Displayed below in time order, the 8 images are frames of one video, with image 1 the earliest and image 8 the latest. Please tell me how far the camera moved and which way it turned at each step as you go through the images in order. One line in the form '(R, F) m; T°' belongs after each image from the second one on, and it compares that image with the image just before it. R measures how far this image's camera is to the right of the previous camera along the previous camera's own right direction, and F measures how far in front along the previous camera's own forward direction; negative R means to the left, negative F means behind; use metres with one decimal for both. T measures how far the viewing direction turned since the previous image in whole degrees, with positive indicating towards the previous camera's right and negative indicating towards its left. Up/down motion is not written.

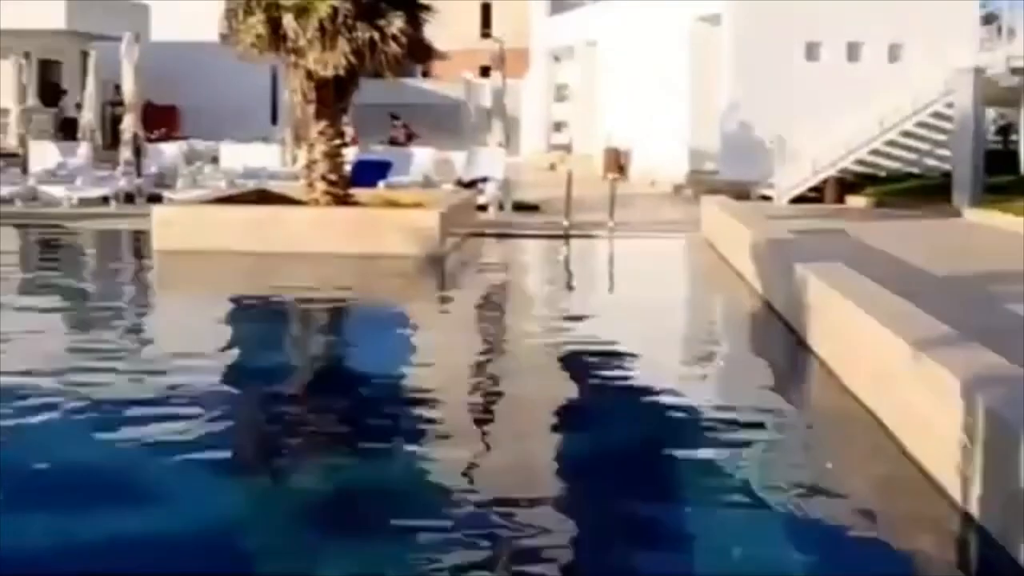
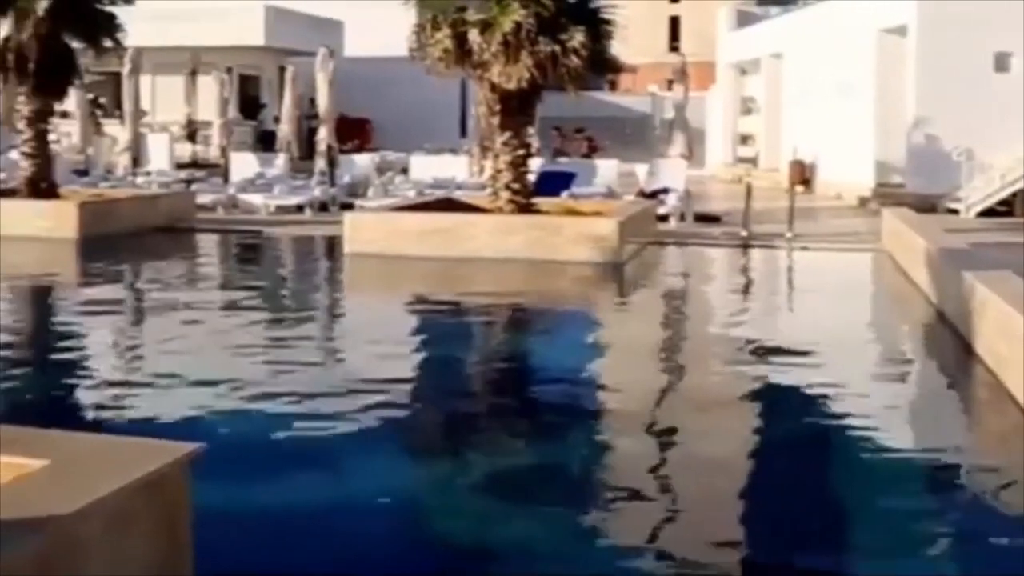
(+0.1, -0.5) m; -7°
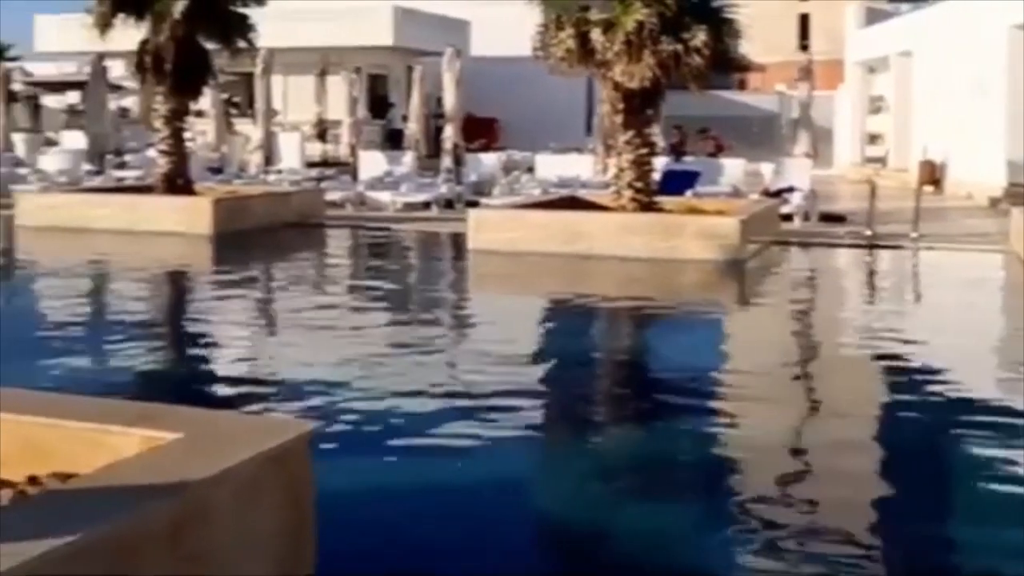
(+0.1, -0.2) m; -5°
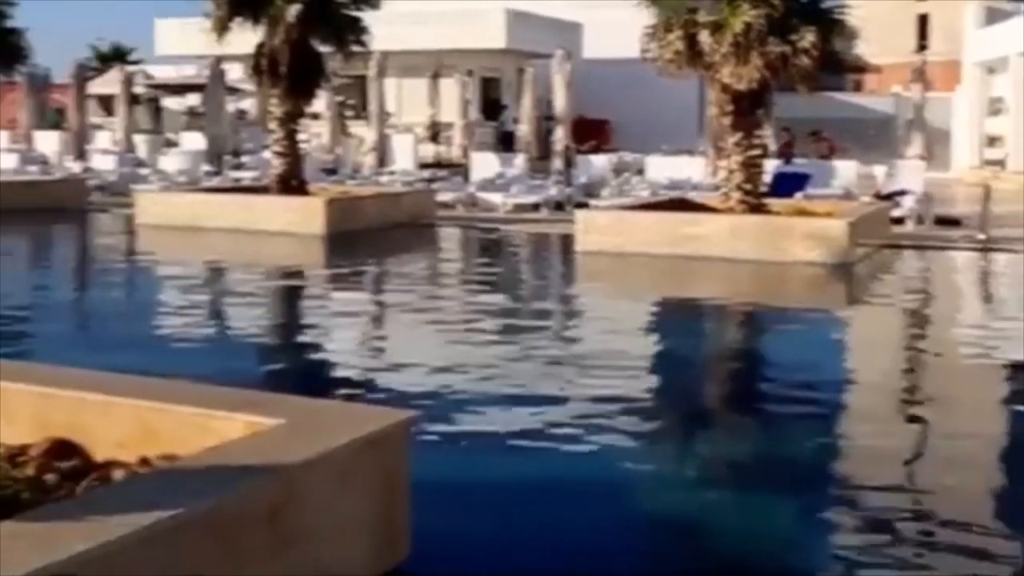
(+0.1, -0.2) m; -4°
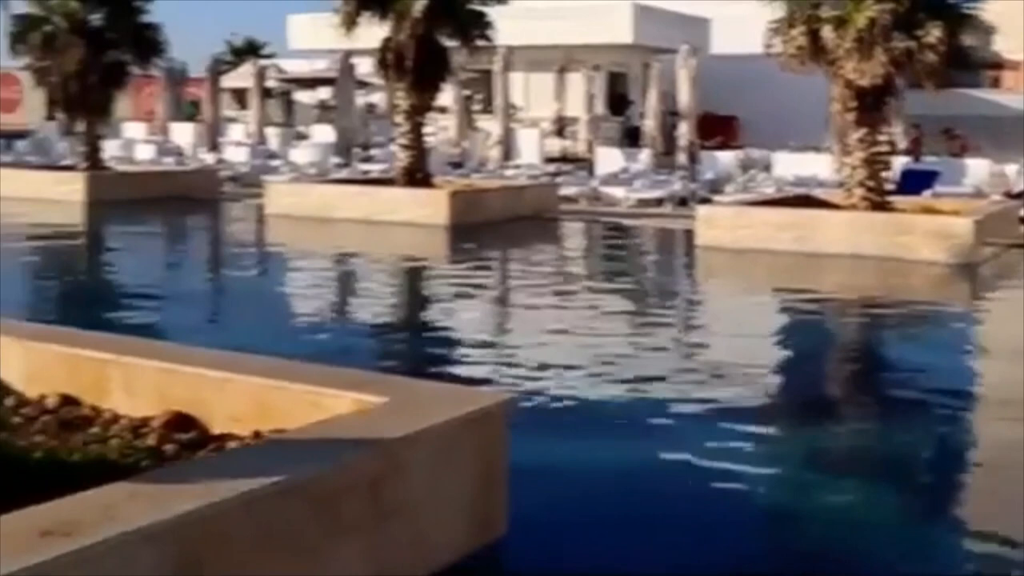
(+0.1, -0.2) m; -5°
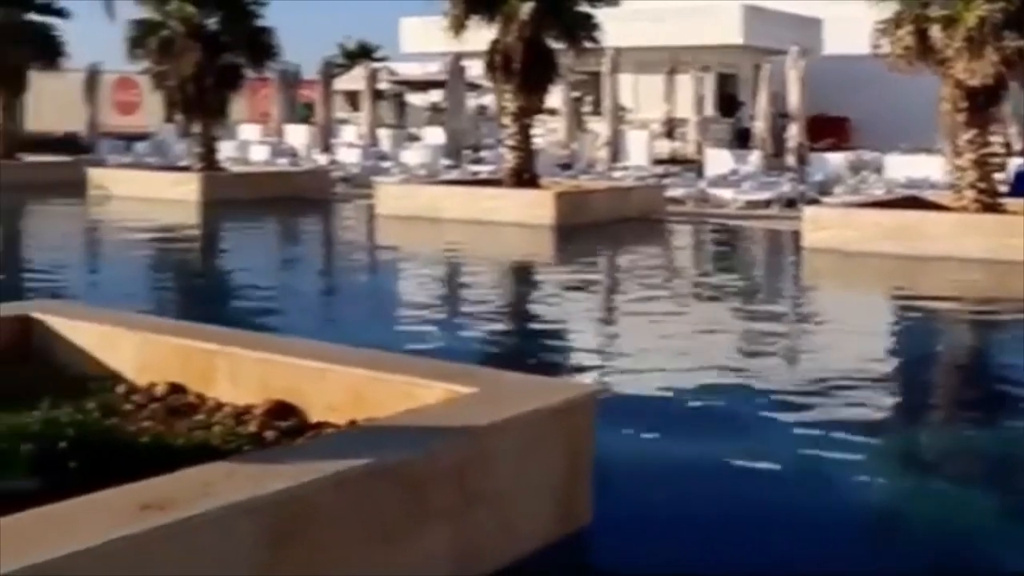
(+0.1, -0.2) m; -4°
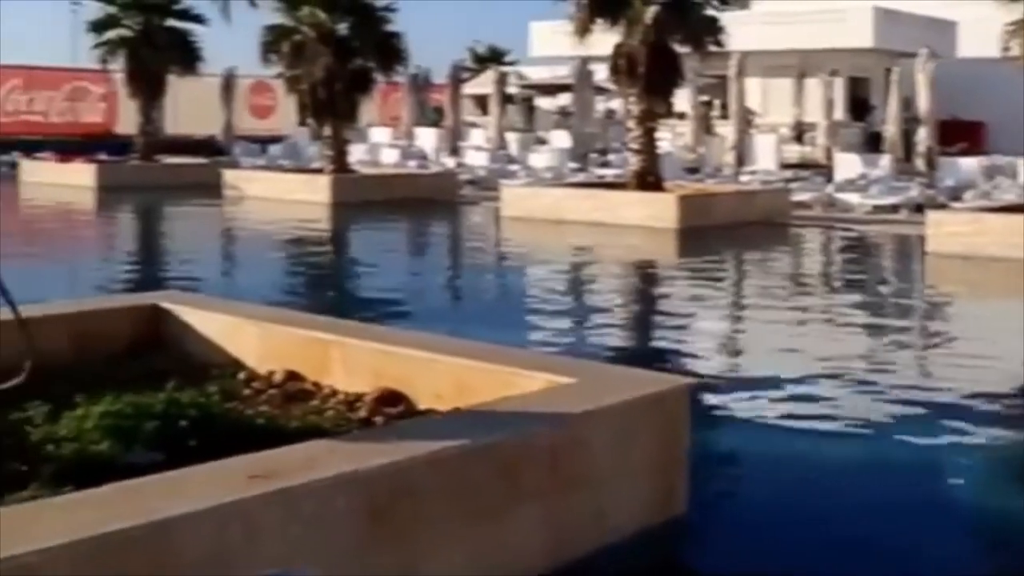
(+0.1, -0.2) m; -5°
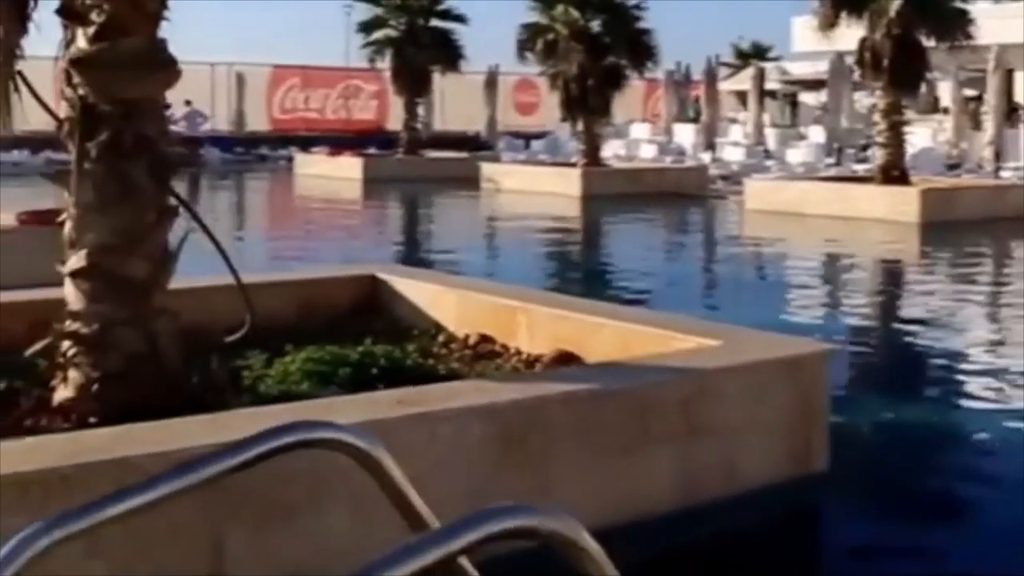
(+0.5, -0.6) m; -10°
